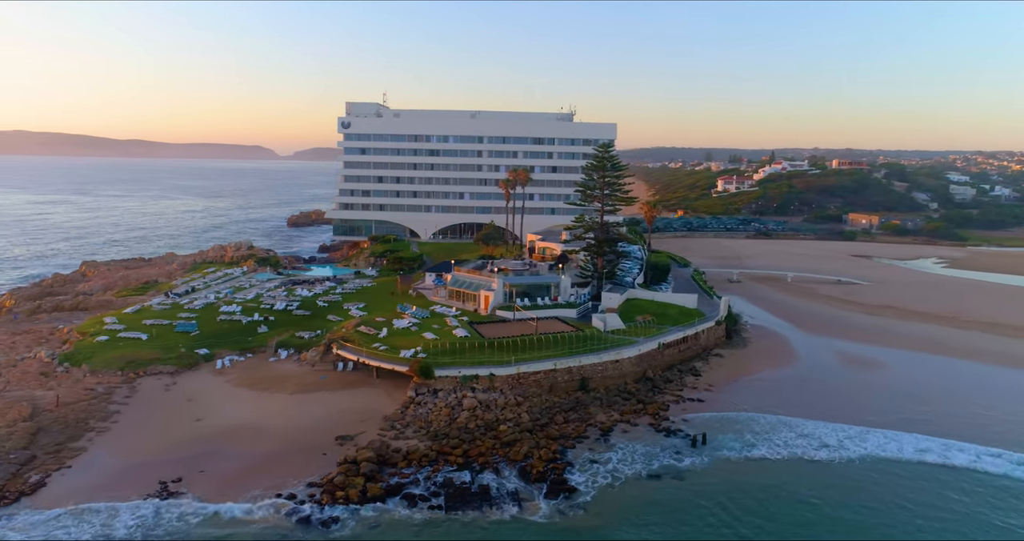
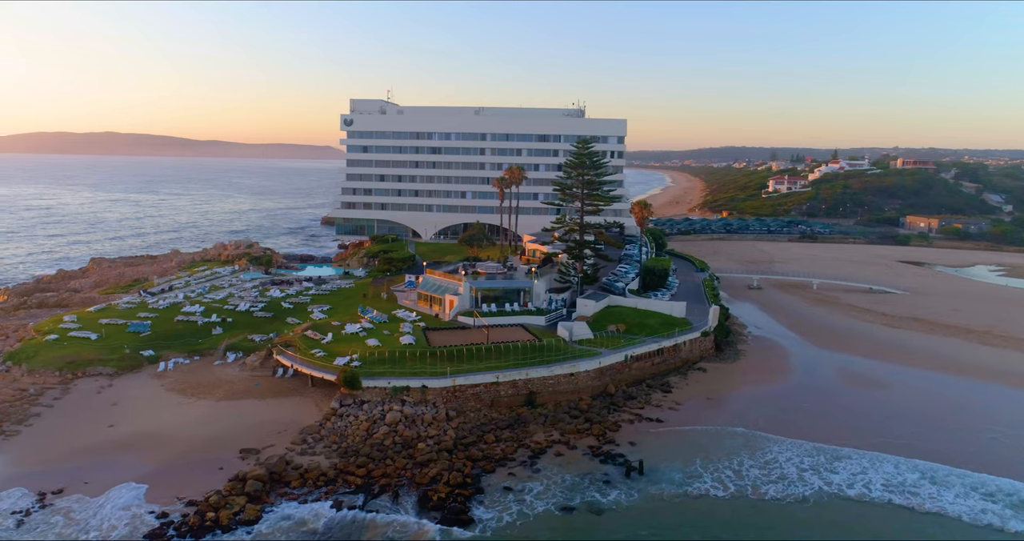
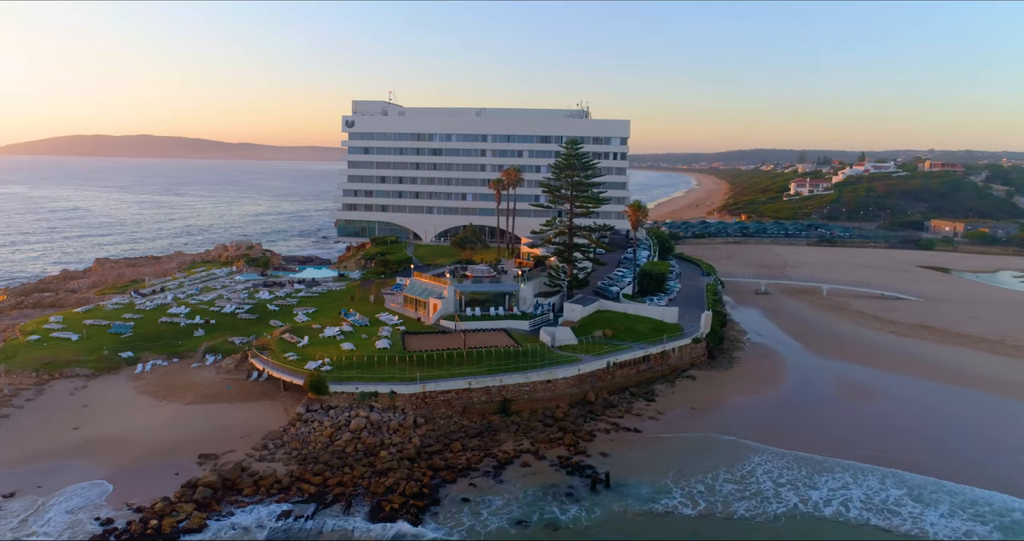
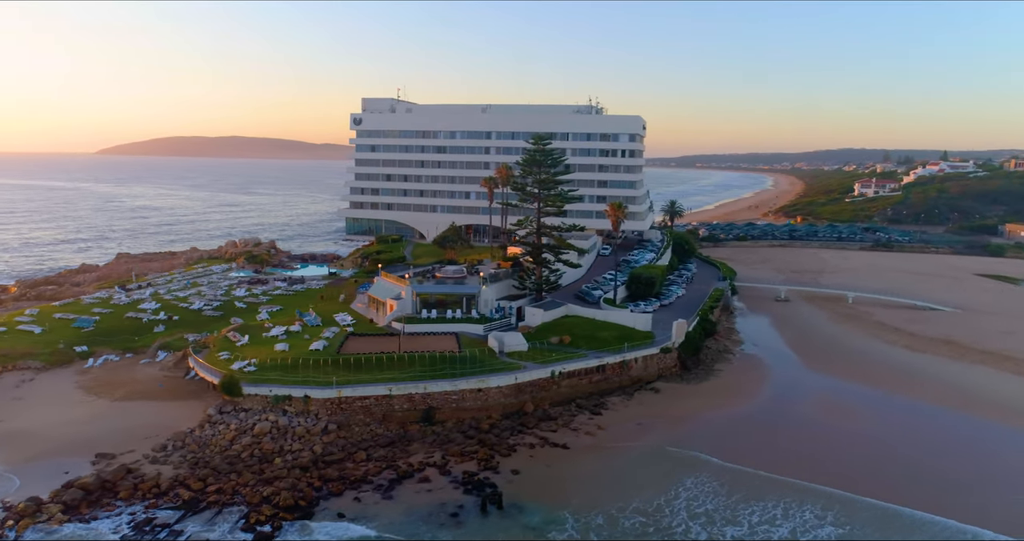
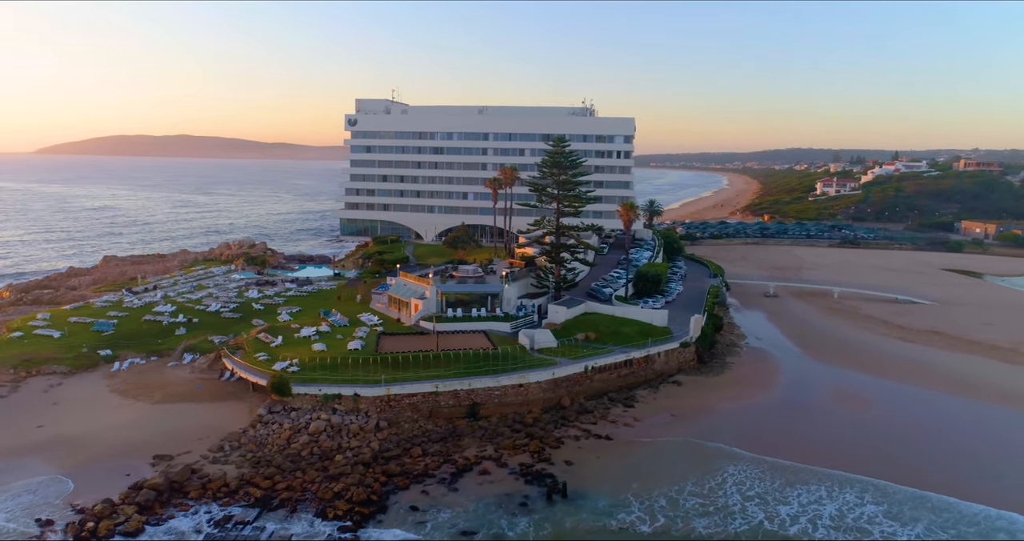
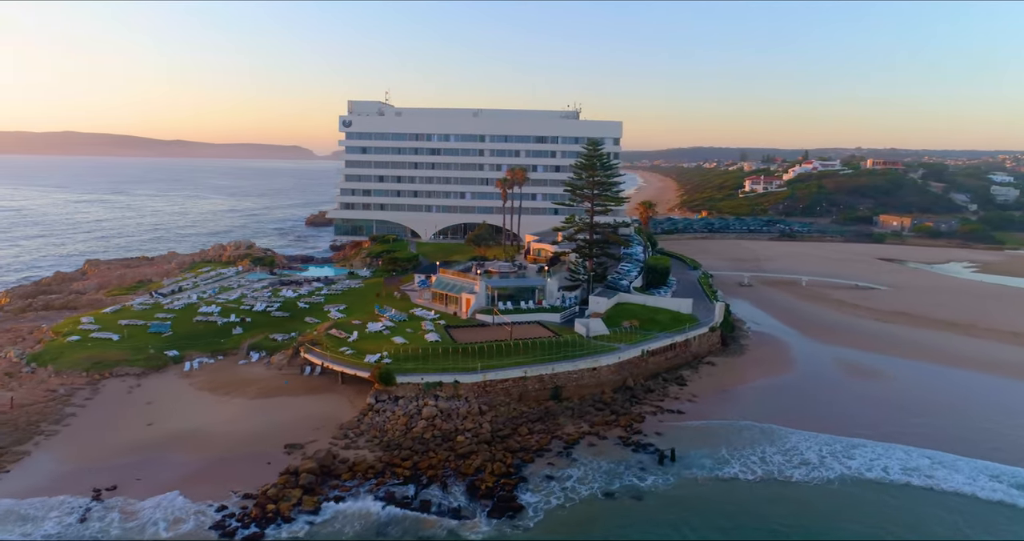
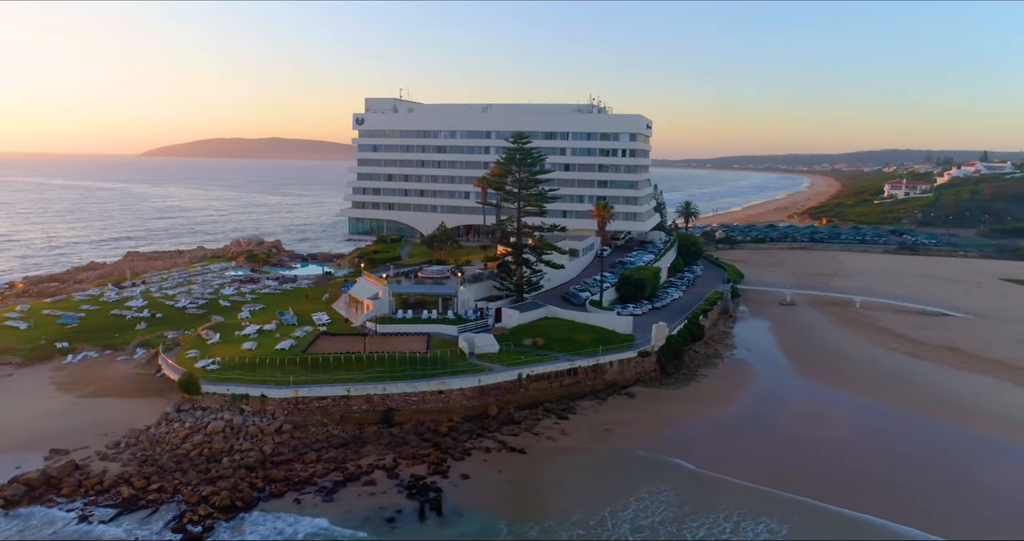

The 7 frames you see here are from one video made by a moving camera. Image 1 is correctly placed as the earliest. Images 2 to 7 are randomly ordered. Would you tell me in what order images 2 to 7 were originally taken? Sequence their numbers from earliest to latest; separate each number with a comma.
6, 2, 3, 5, 4, 7
